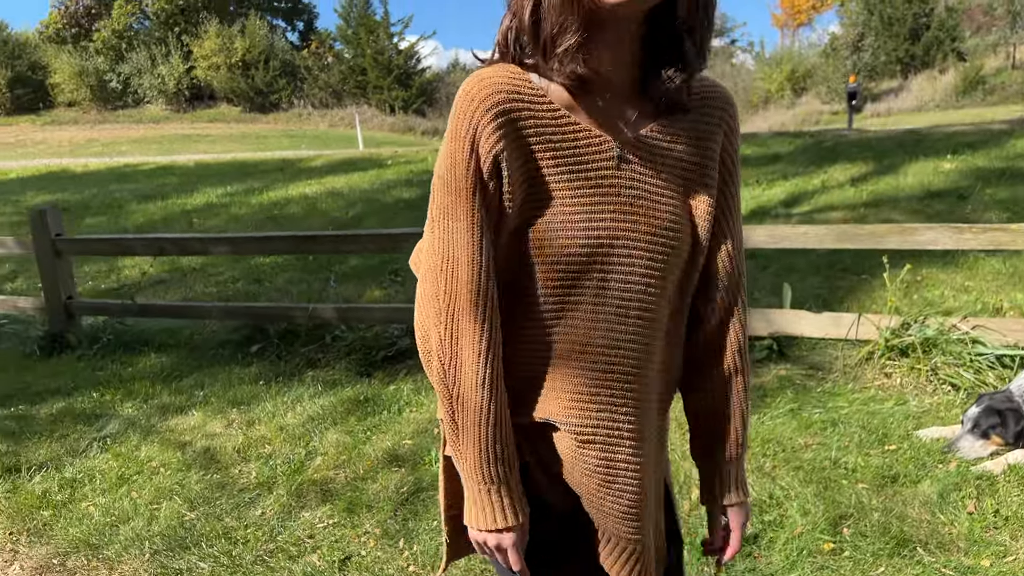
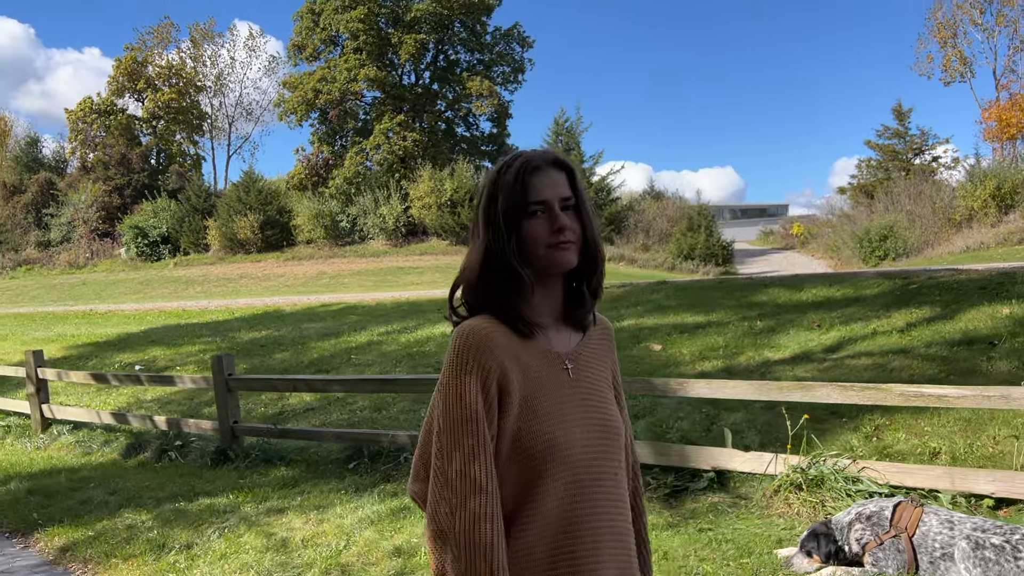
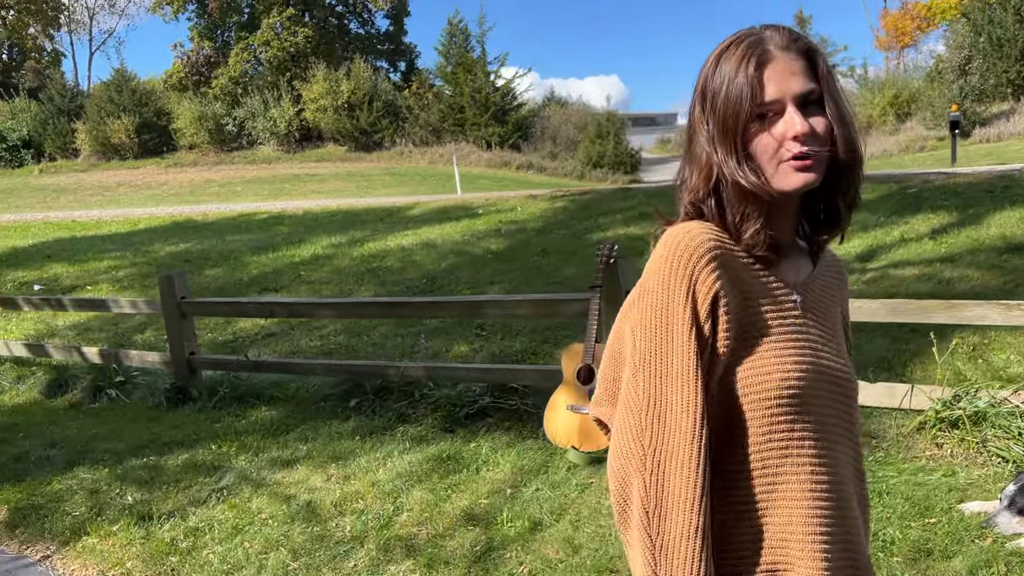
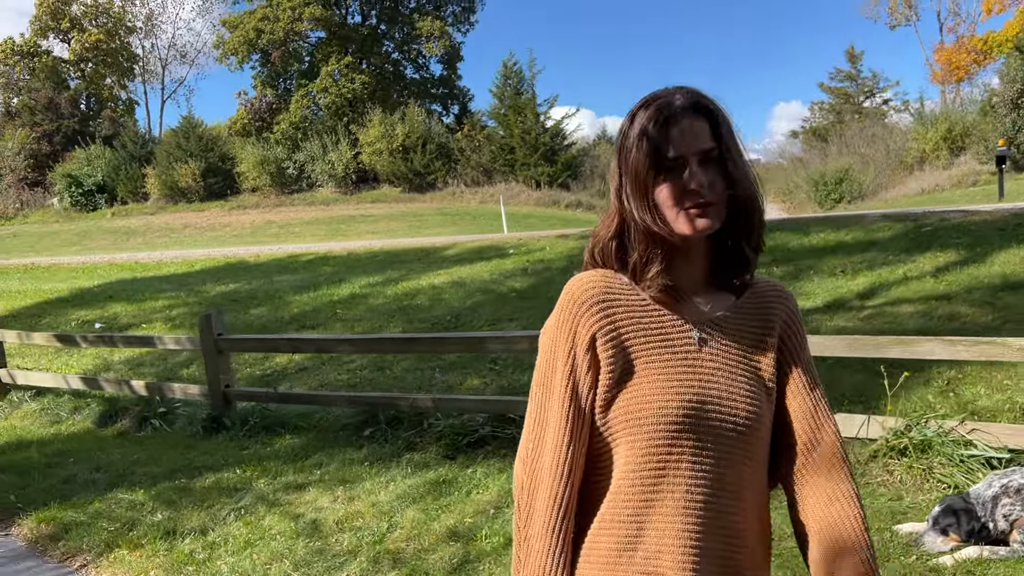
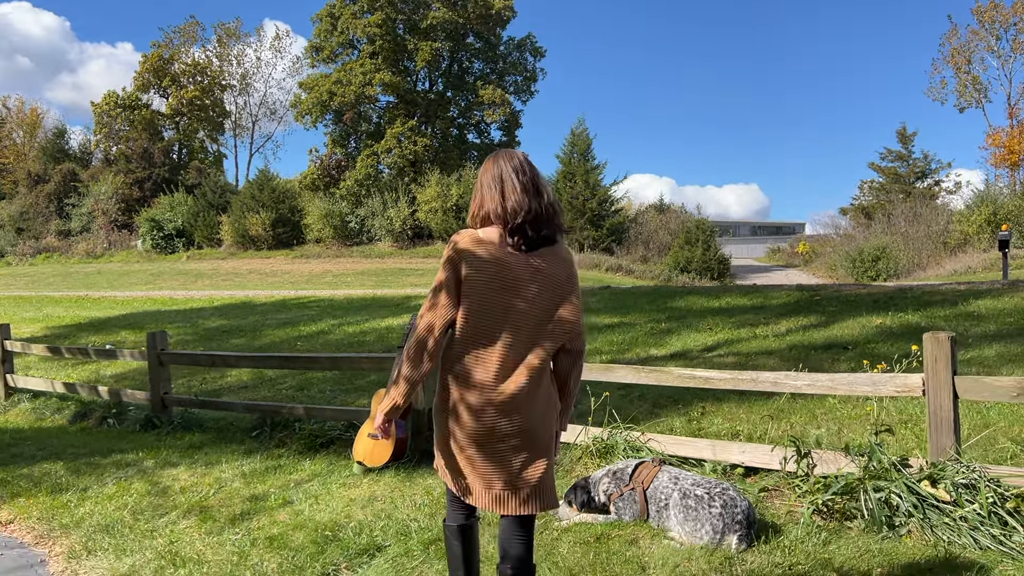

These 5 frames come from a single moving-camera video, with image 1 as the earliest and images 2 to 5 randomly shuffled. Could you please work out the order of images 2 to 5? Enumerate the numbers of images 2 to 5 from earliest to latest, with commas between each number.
3, 4, 2, 5
